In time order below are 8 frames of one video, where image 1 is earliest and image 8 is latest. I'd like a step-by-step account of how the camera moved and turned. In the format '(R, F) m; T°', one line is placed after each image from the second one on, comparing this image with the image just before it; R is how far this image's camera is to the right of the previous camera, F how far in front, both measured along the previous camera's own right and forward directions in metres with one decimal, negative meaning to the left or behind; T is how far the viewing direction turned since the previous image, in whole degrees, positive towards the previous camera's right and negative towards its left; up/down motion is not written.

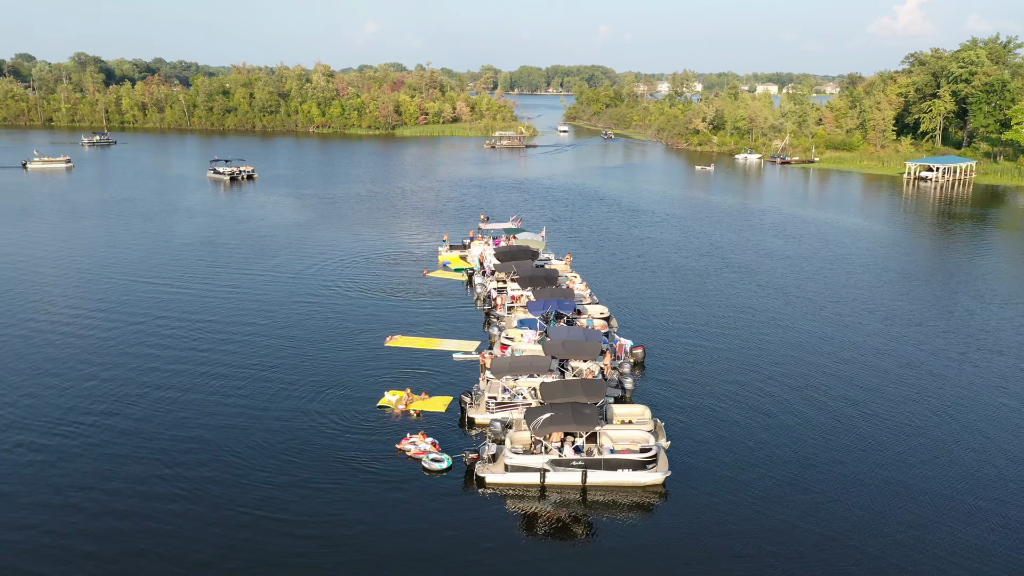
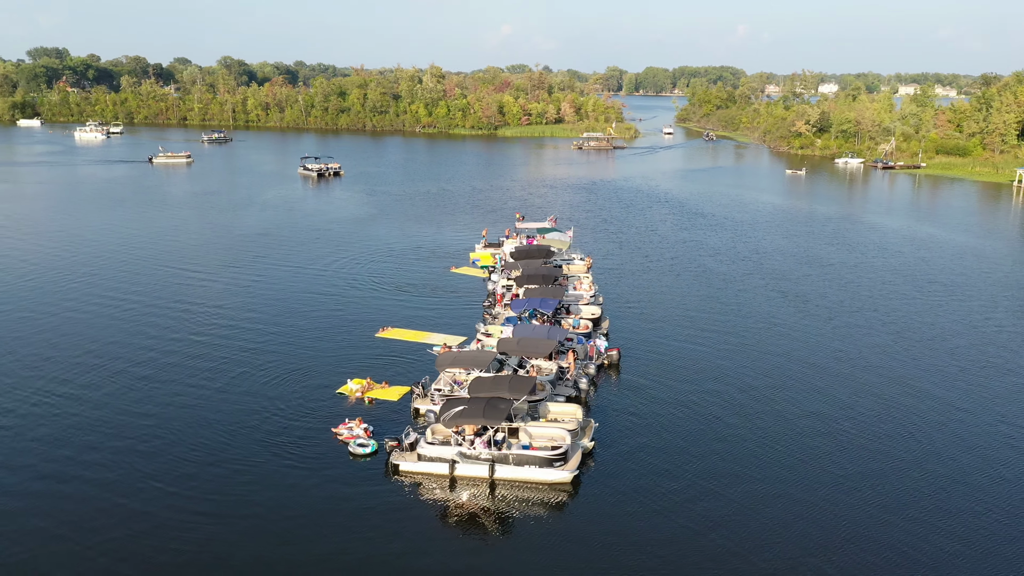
(+6.6, 0.0) m; -8°
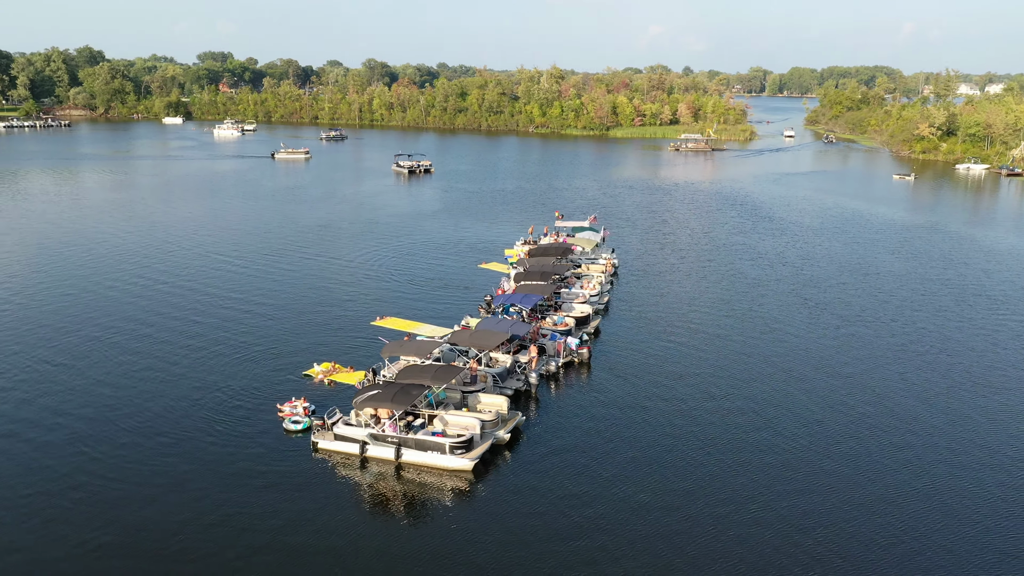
(+7.3, 0.0) m; -9°
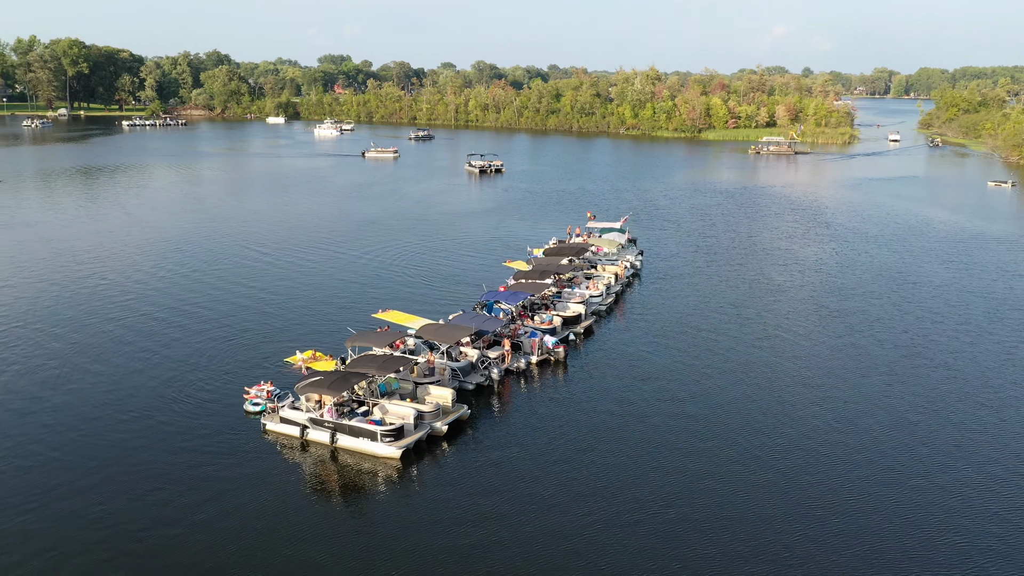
(+5.8, 0.0) m; -7°
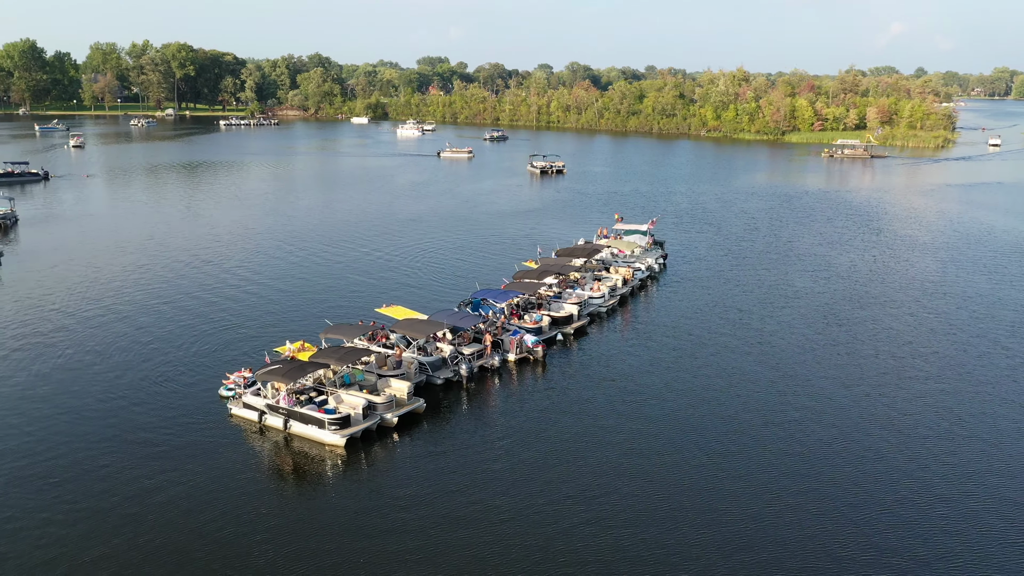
(+5.1, -0.1) m; -6°
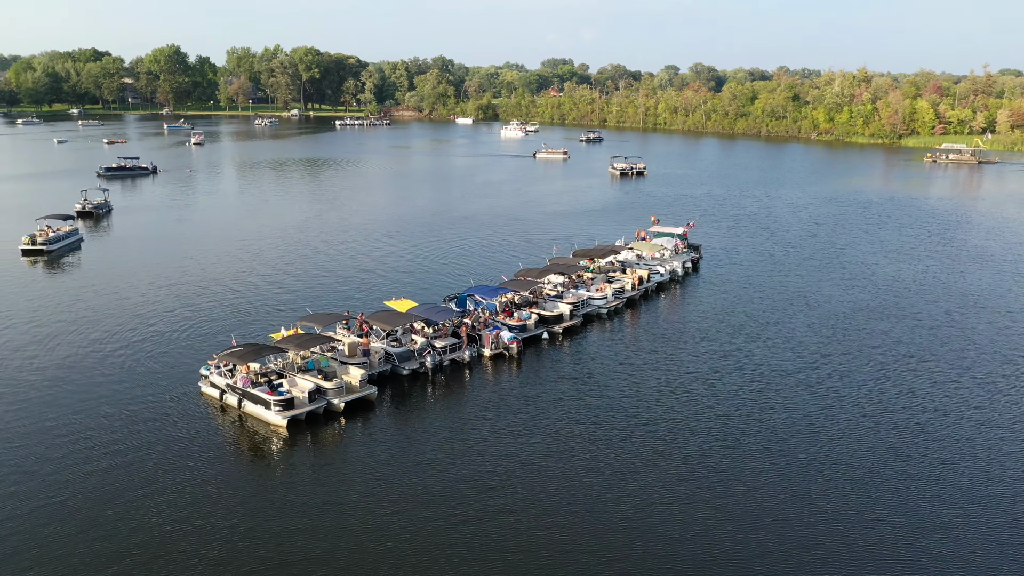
(+6.5, 0.0) m; -8°
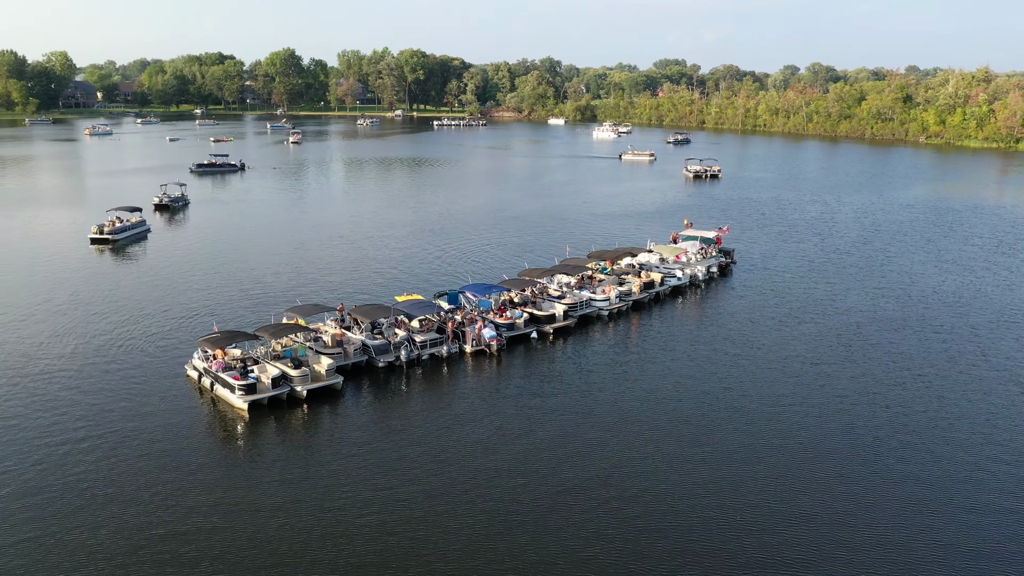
(+5.7, +0.1) m; -7°
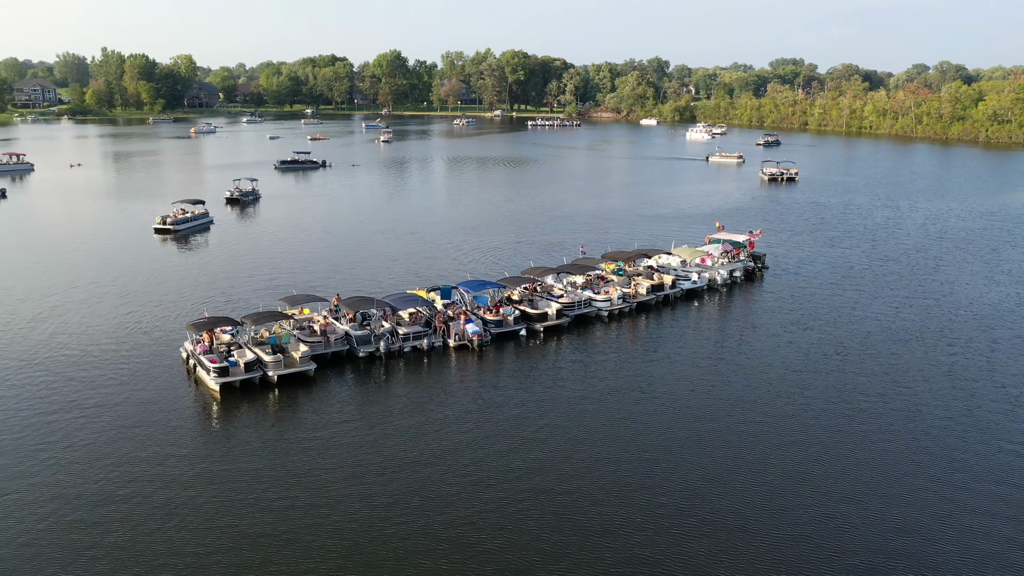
(+5.7, +0.1) m; -7°
